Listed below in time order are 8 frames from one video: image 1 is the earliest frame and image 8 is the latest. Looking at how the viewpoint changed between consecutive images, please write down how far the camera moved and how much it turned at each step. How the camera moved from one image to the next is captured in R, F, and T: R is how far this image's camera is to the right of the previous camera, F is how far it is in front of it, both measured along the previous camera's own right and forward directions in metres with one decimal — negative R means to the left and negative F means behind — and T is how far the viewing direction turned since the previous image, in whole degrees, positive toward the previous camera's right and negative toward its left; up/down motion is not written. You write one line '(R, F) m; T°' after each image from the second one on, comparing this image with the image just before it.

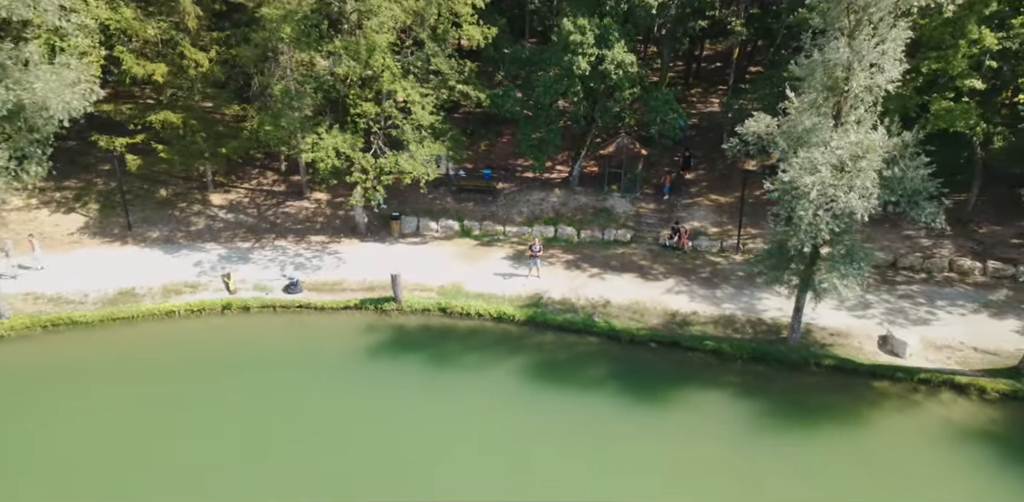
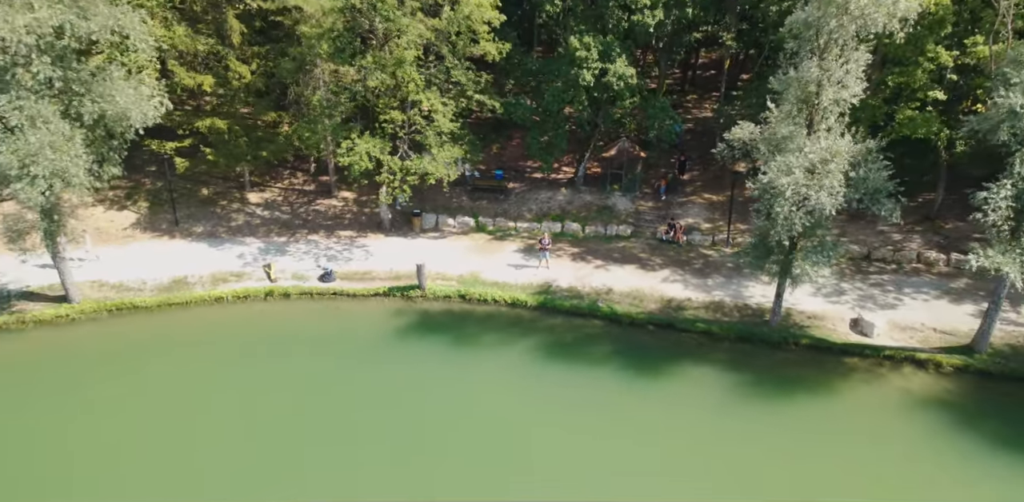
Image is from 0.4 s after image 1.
(-0.6, -3.0) m; 0°
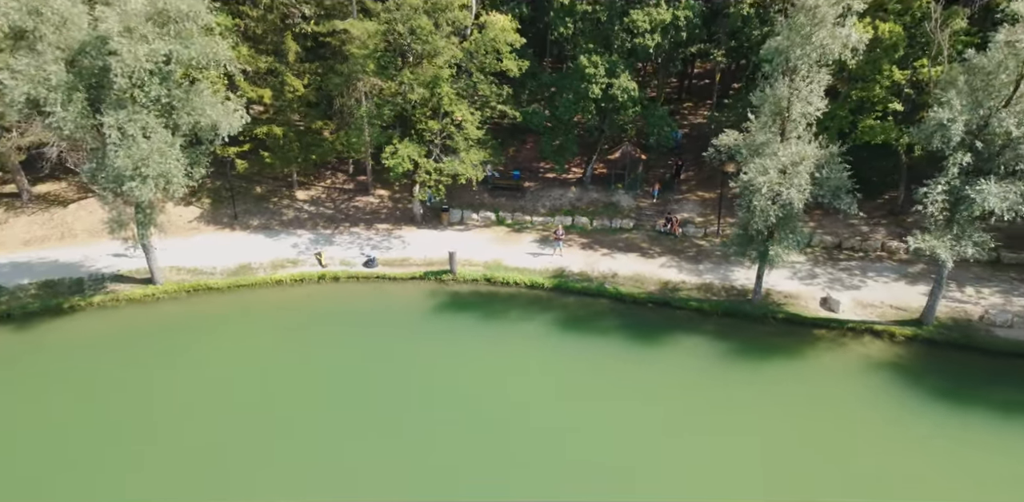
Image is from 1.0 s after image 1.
(-1.0, -4.6) m; 0°
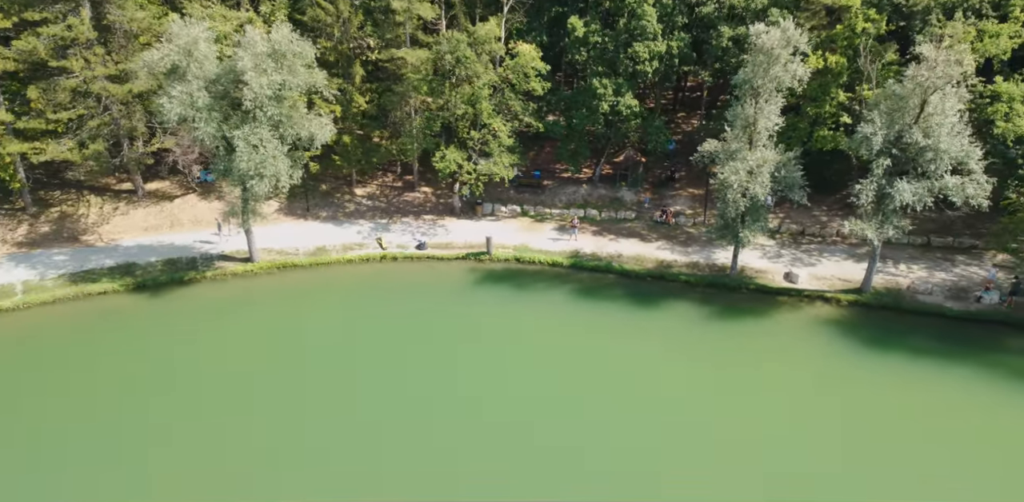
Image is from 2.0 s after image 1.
(-1.5, -8.0) m; 0°
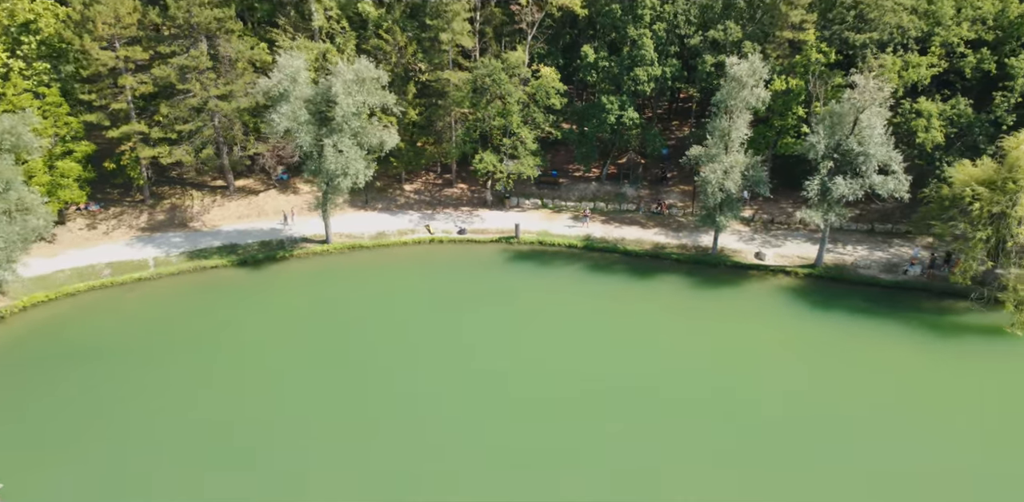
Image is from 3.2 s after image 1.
(-1.8, -9.7) m; 0°
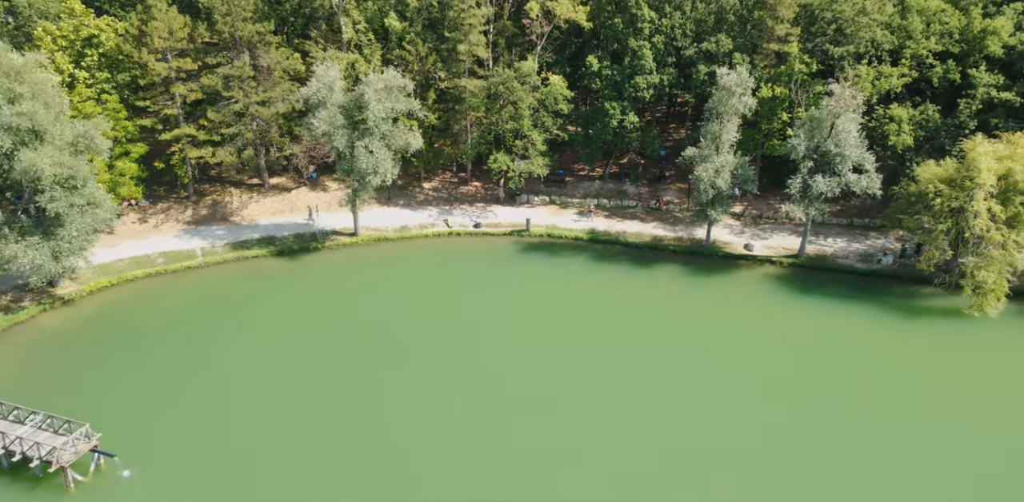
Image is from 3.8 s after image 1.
(-0.9, -4.9) m; 0°
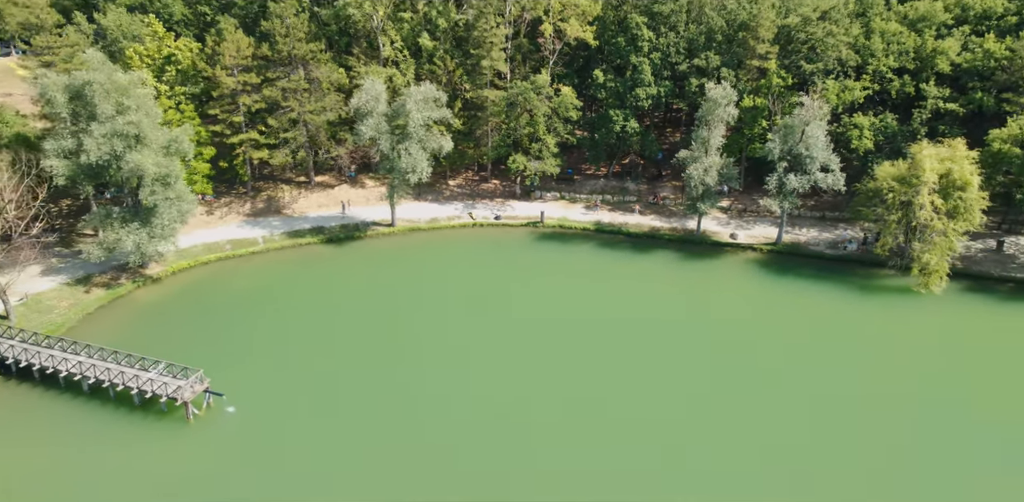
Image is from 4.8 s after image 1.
(-1.6, -8.2) m; 0°
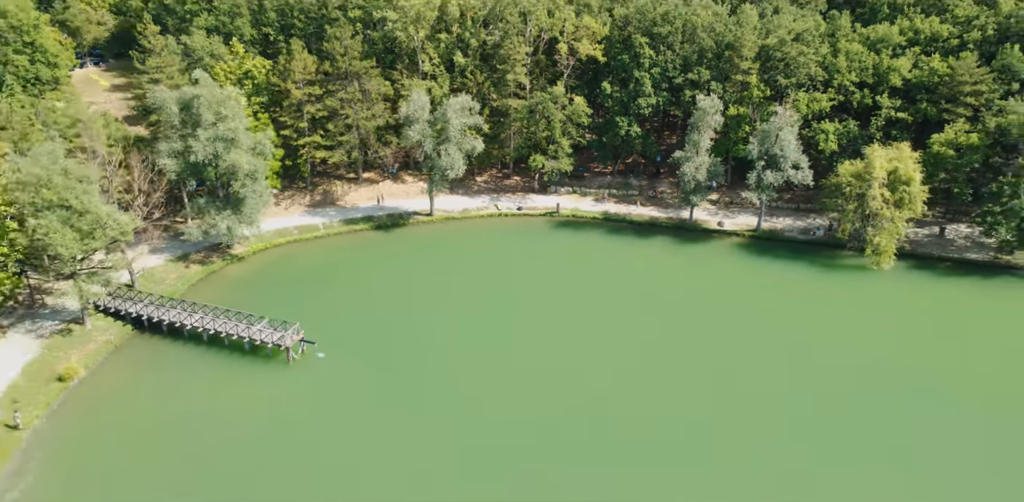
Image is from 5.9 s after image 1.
(-2.3, -10.9) m; 0°
